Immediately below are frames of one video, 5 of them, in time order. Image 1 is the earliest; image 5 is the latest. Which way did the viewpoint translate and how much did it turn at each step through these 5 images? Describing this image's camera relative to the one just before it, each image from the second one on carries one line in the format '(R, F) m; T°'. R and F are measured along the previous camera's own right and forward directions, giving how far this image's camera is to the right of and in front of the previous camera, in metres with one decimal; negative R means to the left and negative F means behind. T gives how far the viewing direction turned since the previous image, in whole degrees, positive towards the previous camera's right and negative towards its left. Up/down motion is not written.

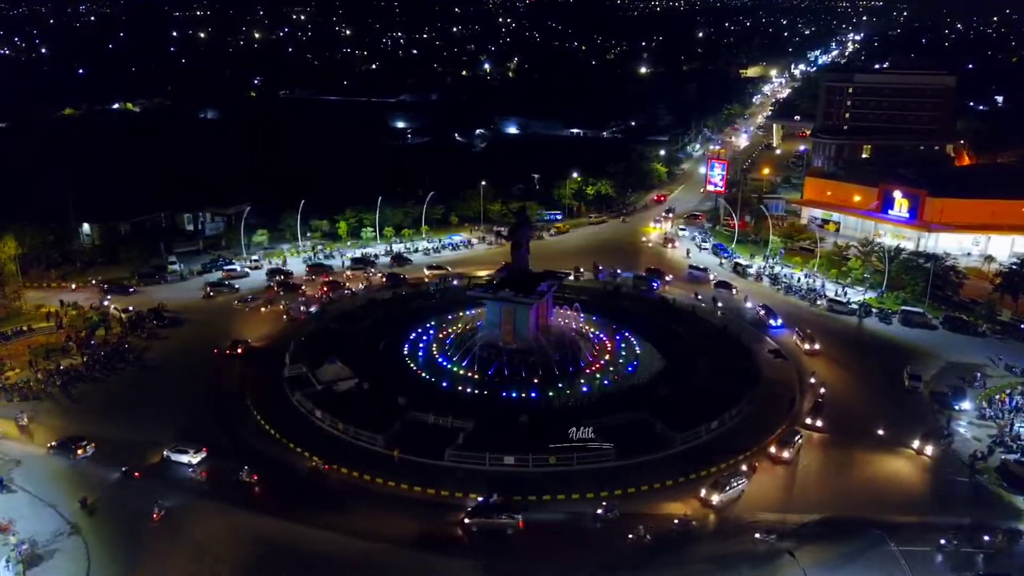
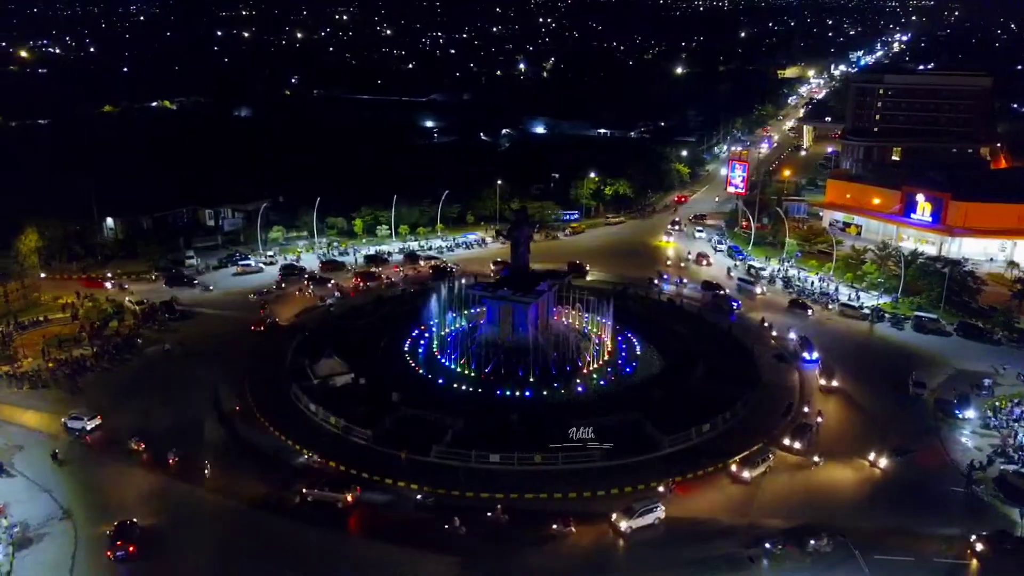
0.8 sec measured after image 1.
(+1.3, 0.0) m; -3°
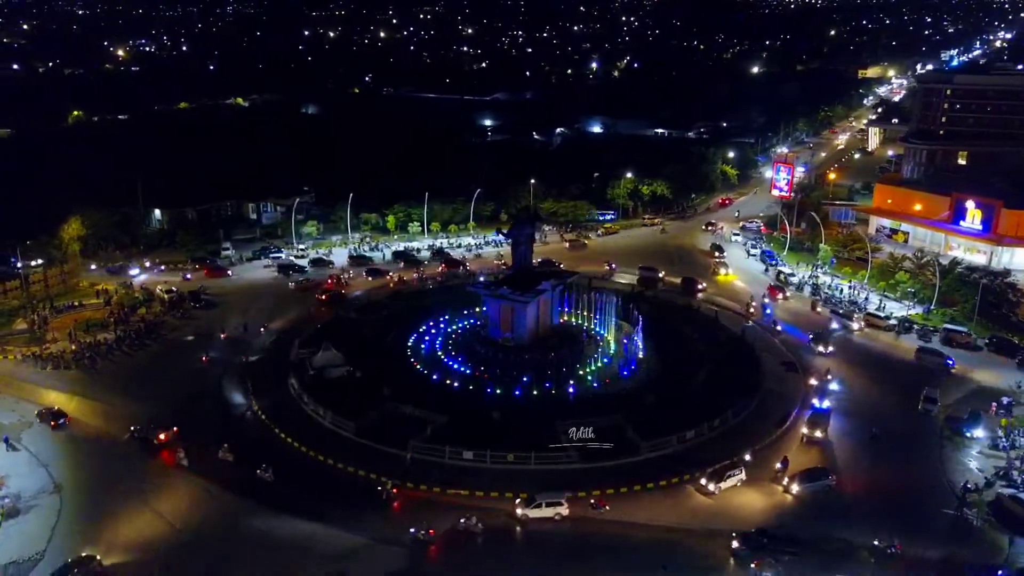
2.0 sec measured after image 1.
(+2.6, +0.1) m; -5°
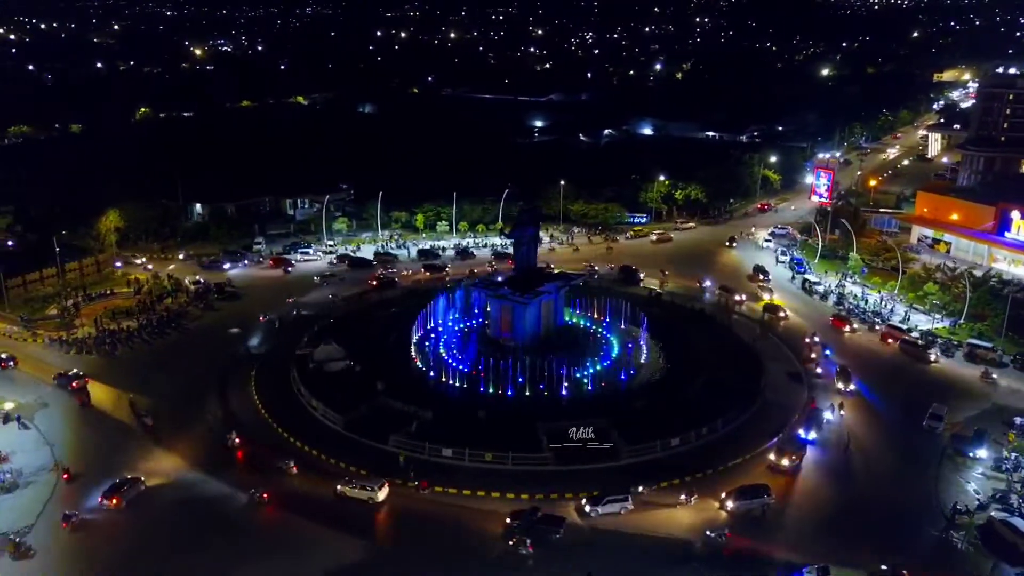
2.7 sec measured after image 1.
(+2.2, 0.0) m; -5°
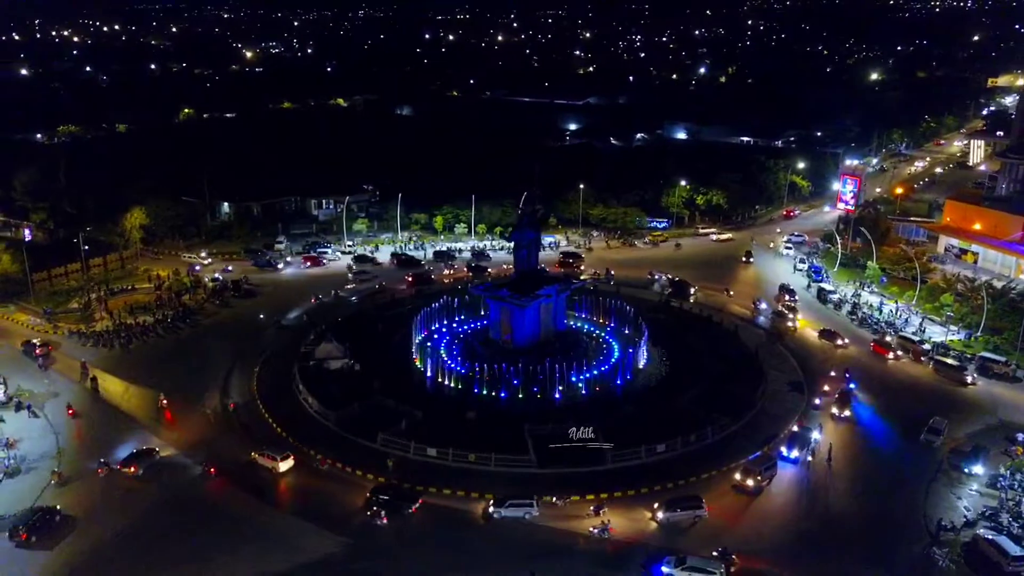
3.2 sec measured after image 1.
(+1.6, -0.2) m; -3°
